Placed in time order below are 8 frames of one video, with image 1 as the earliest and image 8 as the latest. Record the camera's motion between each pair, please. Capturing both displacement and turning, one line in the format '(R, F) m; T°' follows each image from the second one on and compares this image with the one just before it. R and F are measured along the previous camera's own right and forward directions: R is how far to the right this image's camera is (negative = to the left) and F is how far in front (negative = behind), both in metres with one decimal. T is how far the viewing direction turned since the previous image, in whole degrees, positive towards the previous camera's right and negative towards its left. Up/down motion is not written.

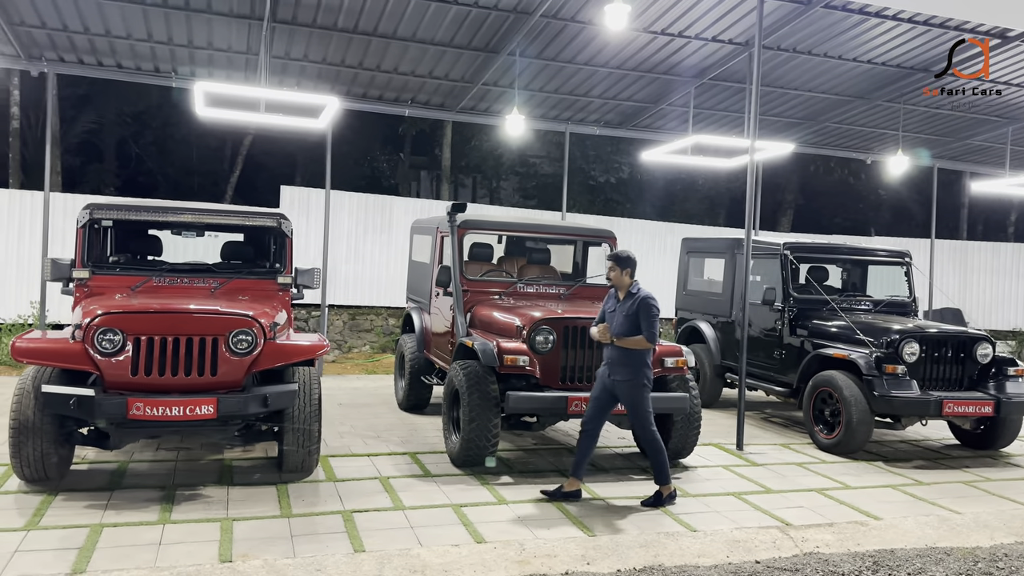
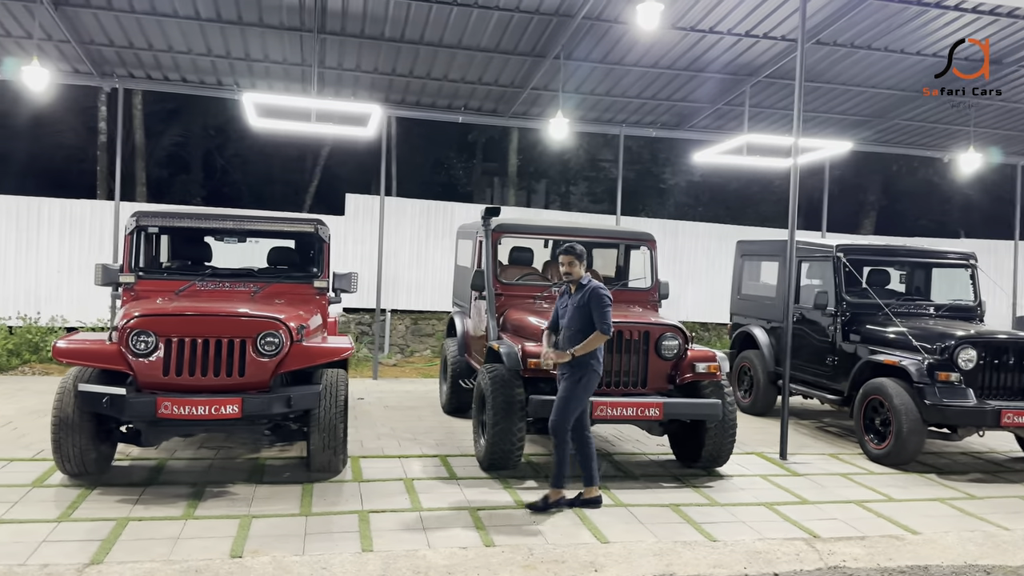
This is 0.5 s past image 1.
(+0.3, 0.0) m; -6°
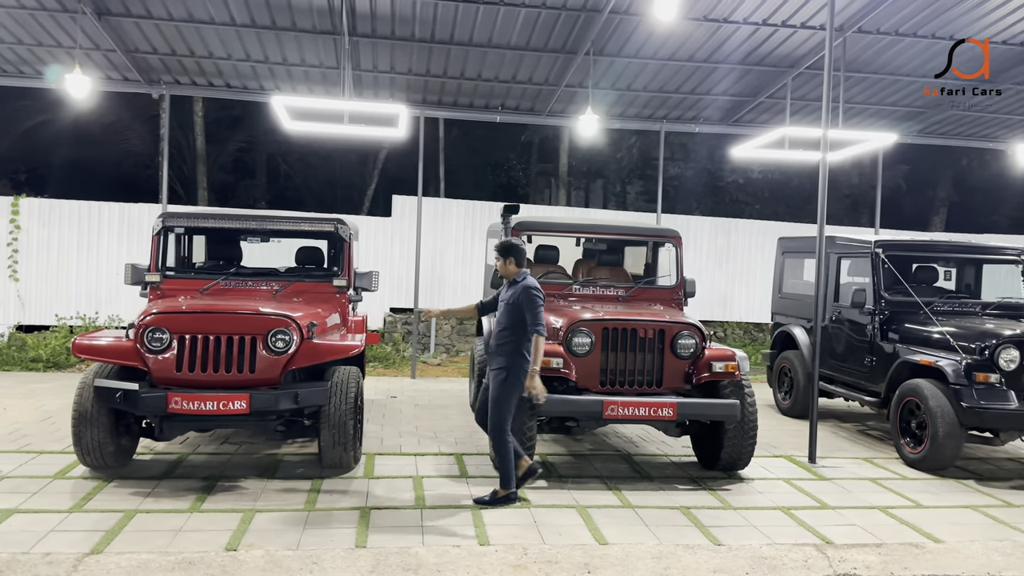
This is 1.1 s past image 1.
(+0.3, +0.1) m; -4°
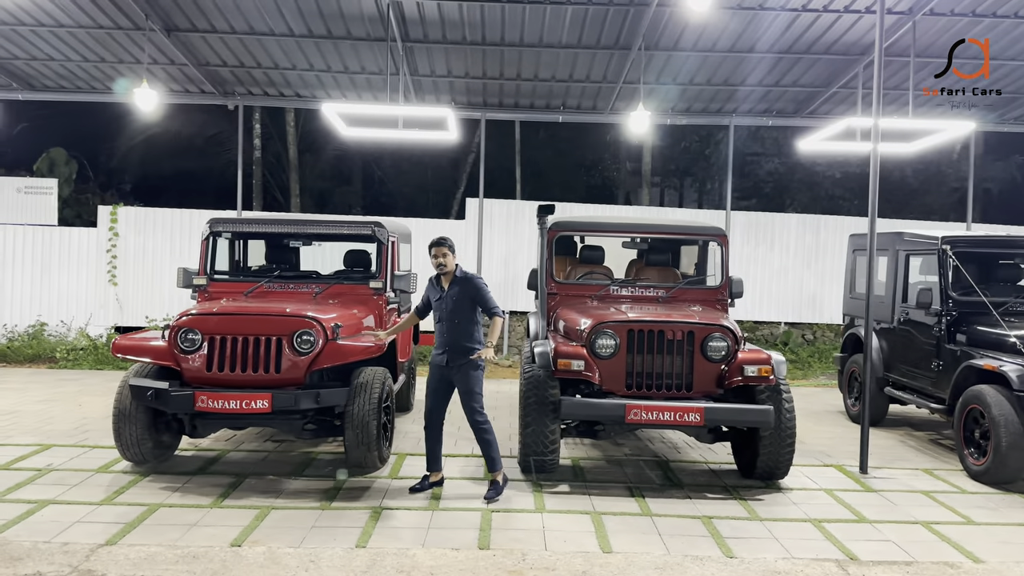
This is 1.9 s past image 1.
(+0.4, +0.1) m; -7°
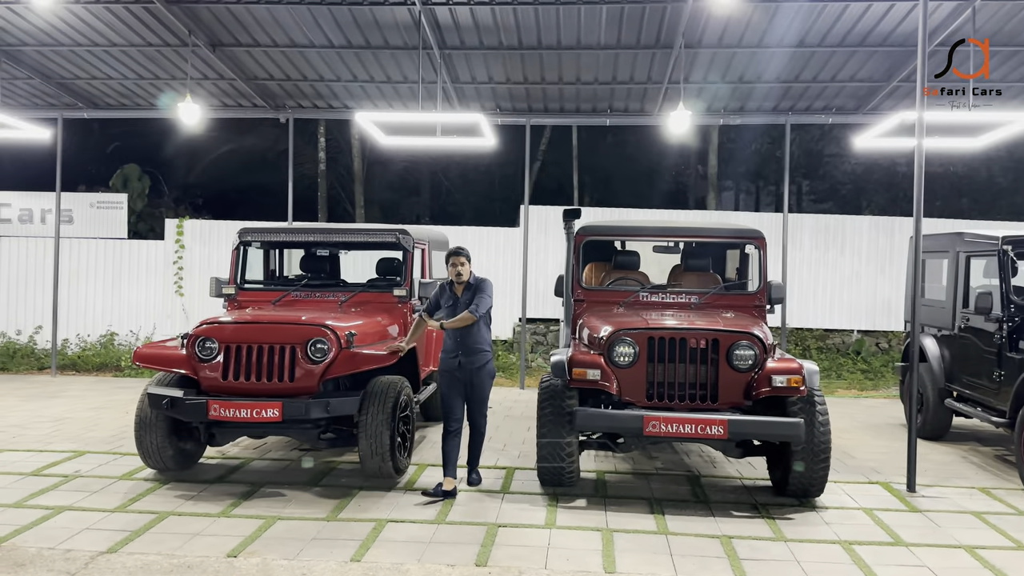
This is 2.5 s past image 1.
(+0.3, +0.2) m; -5°
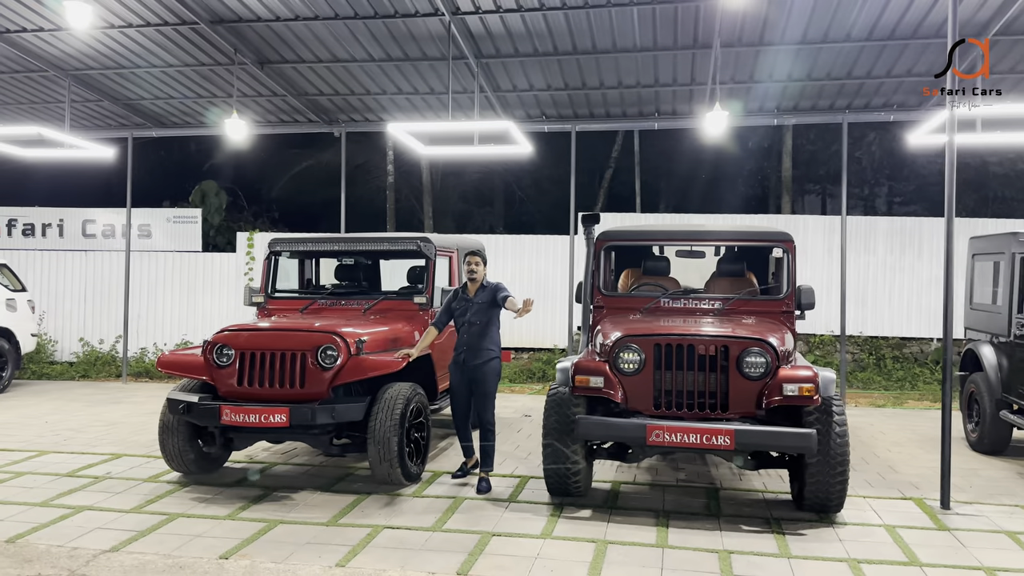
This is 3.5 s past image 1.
(+0.5, +0.1) m; -6°
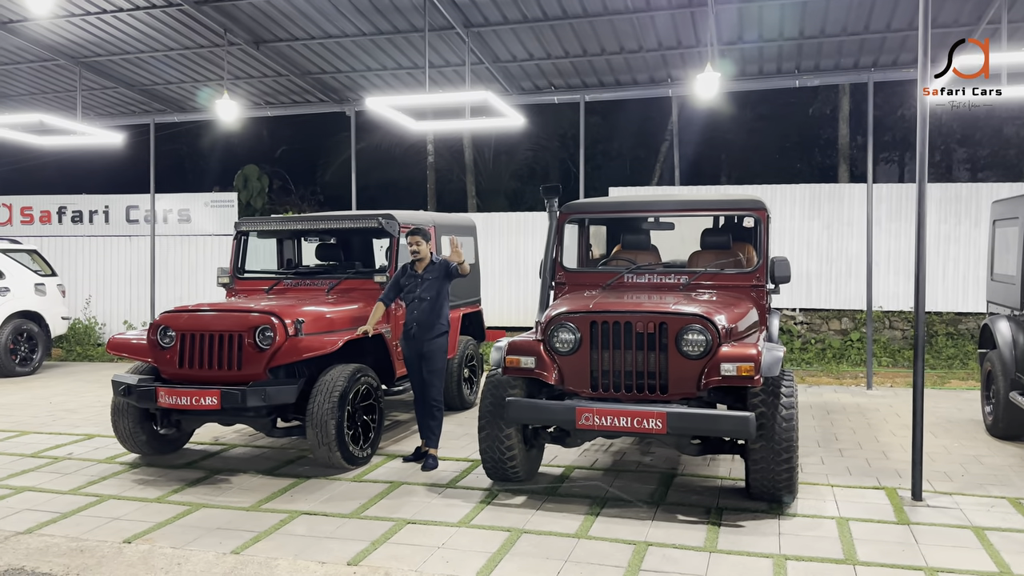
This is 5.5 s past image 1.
(+0.8, +0.3) m; -5°
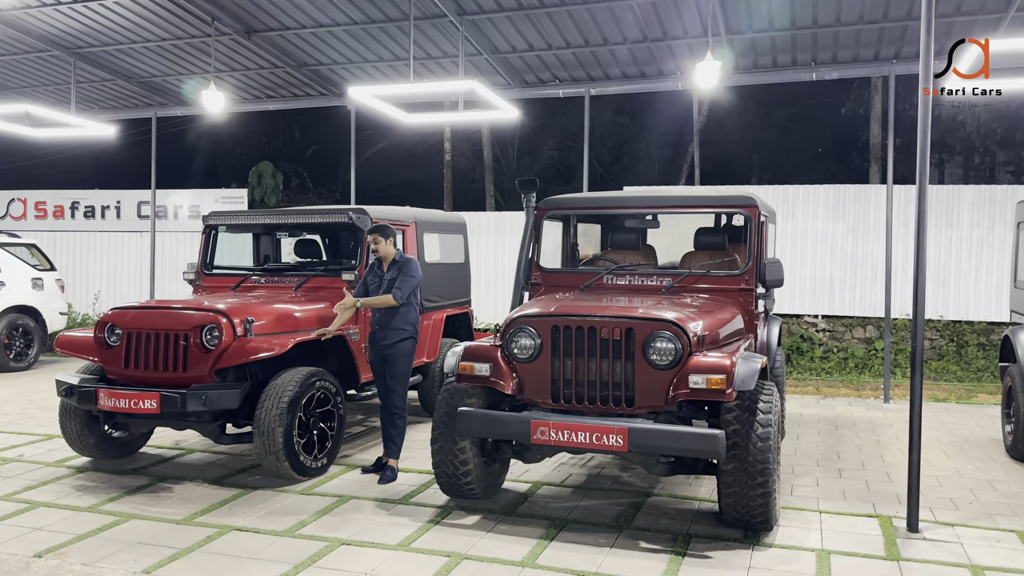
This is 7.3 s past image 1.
(+0.4, +0.4) m; -2°
